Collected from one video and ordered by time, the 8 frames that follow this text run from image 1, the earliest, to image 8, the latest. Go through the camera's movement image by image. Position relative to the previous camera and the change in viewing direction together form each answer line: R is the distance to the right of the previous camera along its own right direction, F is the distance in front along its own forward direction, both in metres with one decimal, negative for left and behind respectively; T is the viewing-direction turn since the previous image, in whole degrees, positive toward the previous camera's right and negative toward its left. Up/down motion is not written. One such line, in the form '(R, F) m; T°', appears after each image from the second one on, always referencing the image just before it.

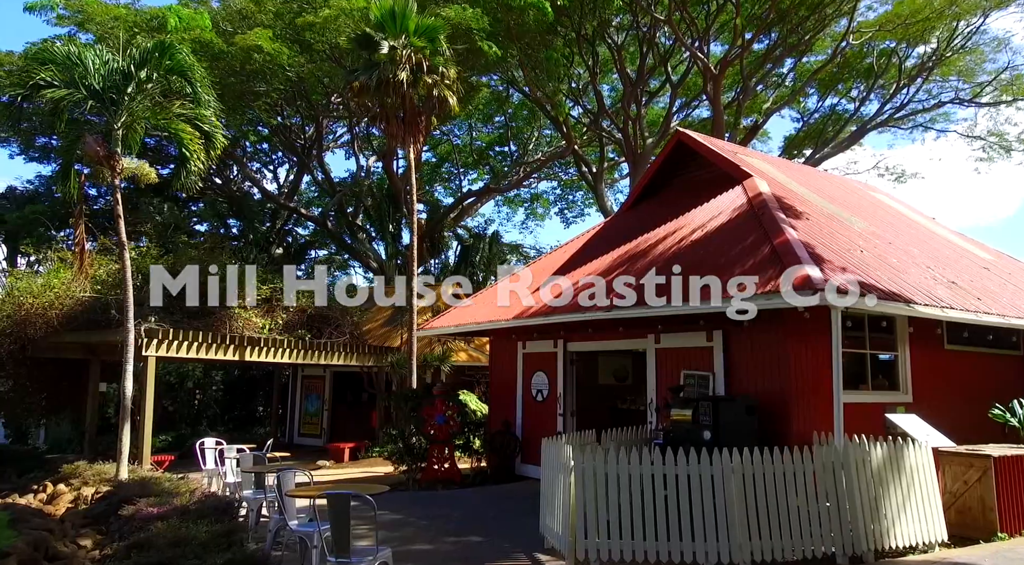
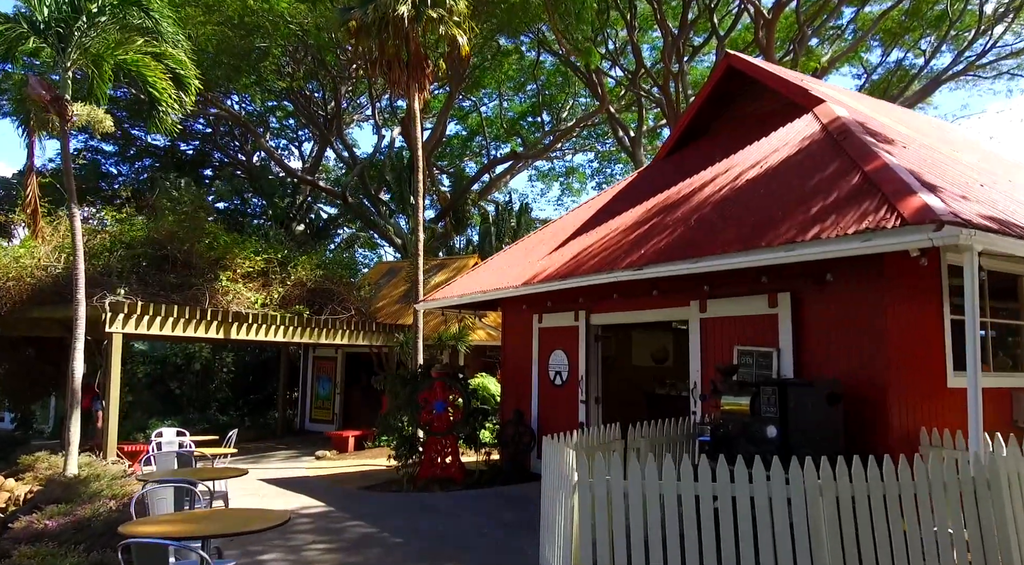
(+0.4, +2.0) m; -3°
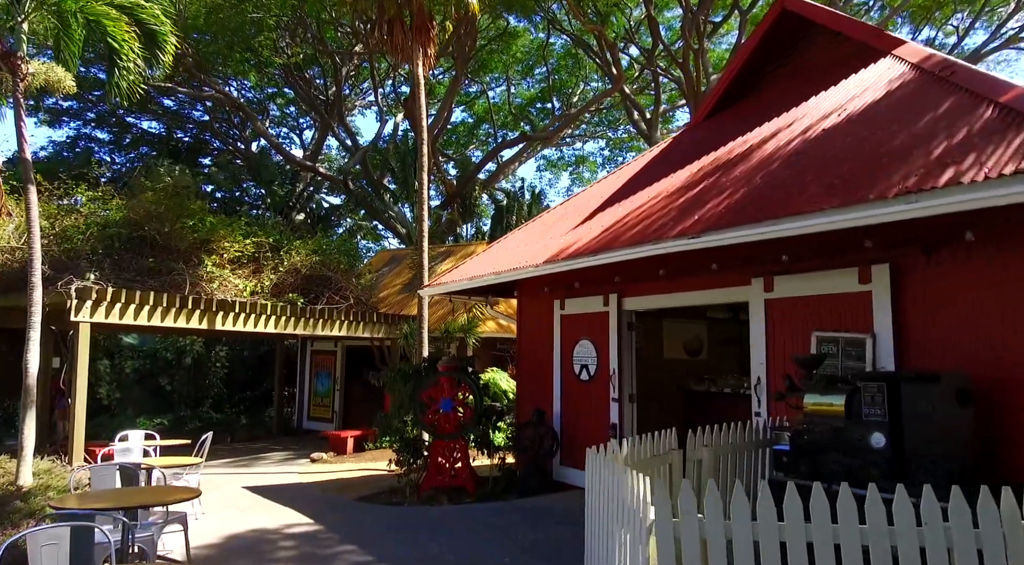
(-0.2, +1.3) m; 0°
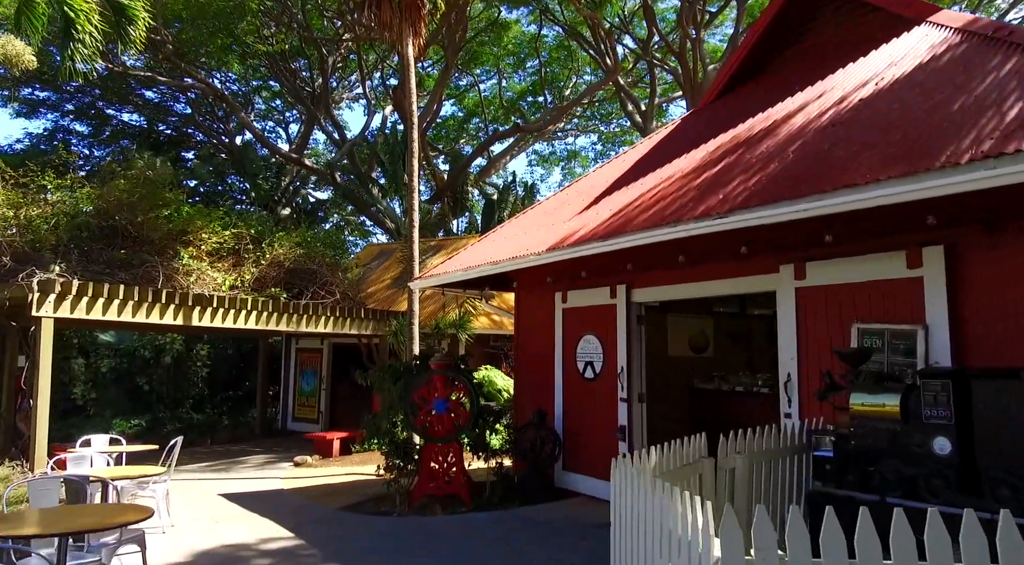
(-0.1, +0.6) m; +1°
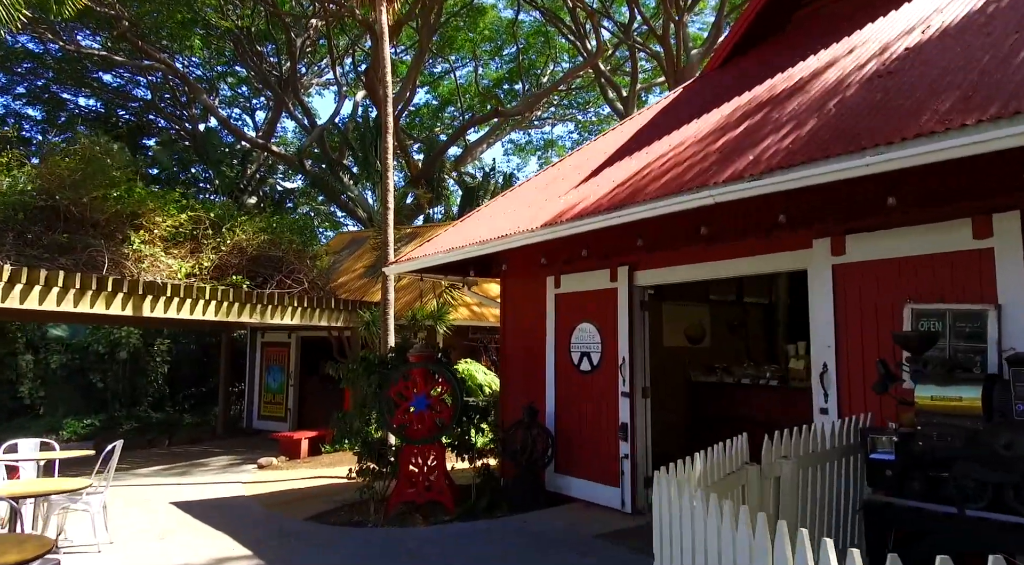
(-0.2, +0.8) m; +2°
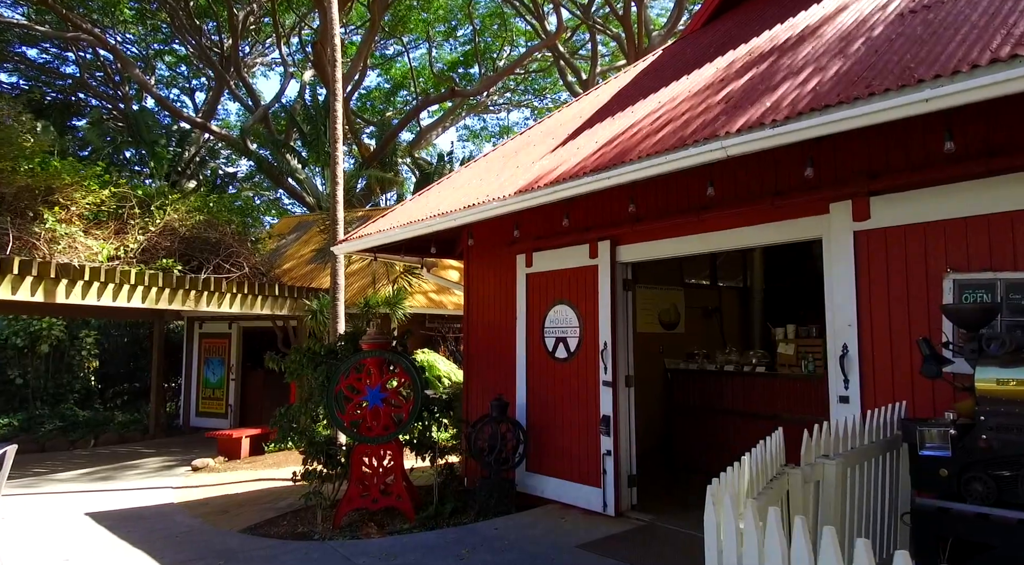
(-0.1, +0.8) m; +4°
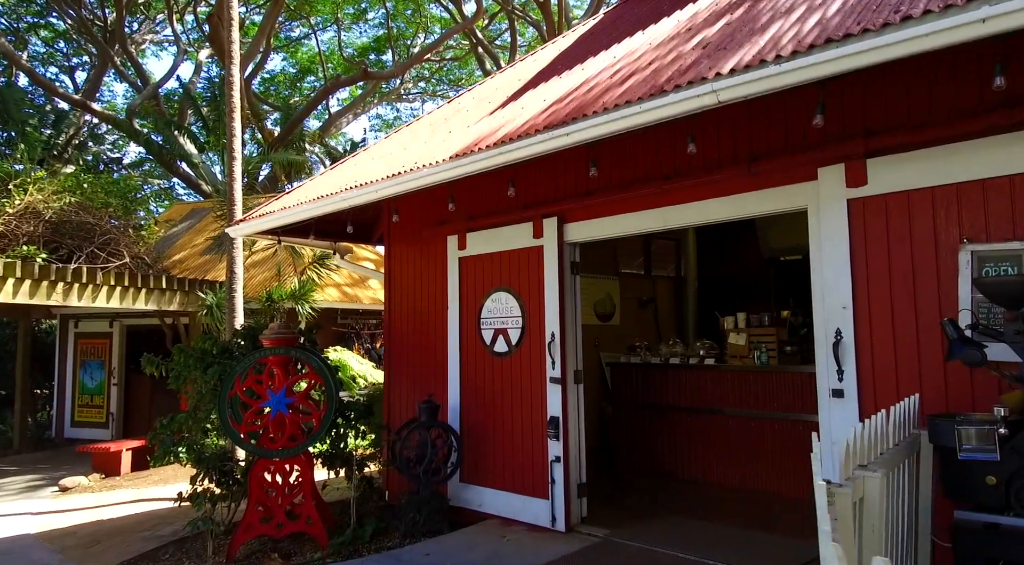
(-0.1, +0.8) m; +7°
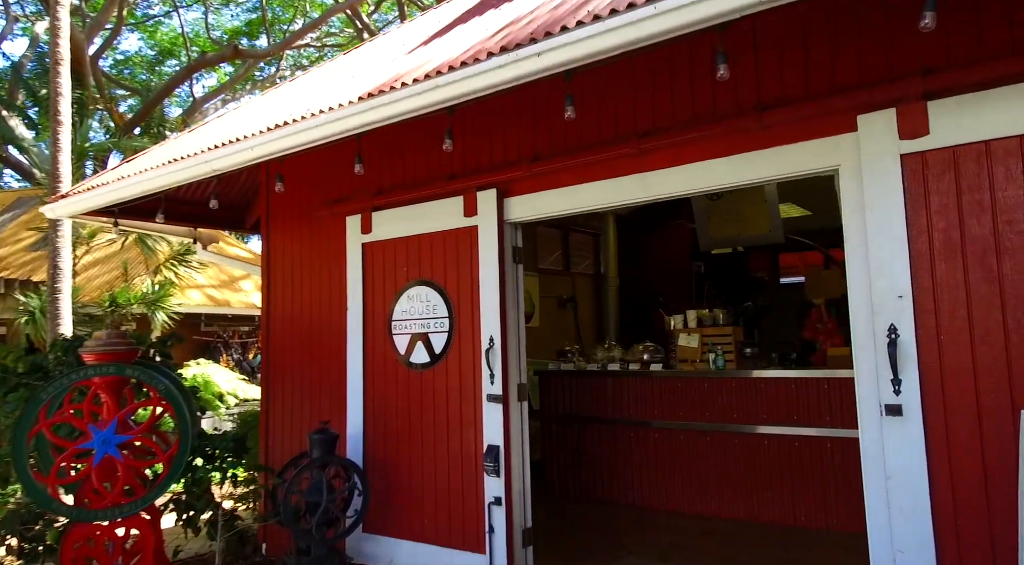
(-0.2, +1.2) m; +10°
